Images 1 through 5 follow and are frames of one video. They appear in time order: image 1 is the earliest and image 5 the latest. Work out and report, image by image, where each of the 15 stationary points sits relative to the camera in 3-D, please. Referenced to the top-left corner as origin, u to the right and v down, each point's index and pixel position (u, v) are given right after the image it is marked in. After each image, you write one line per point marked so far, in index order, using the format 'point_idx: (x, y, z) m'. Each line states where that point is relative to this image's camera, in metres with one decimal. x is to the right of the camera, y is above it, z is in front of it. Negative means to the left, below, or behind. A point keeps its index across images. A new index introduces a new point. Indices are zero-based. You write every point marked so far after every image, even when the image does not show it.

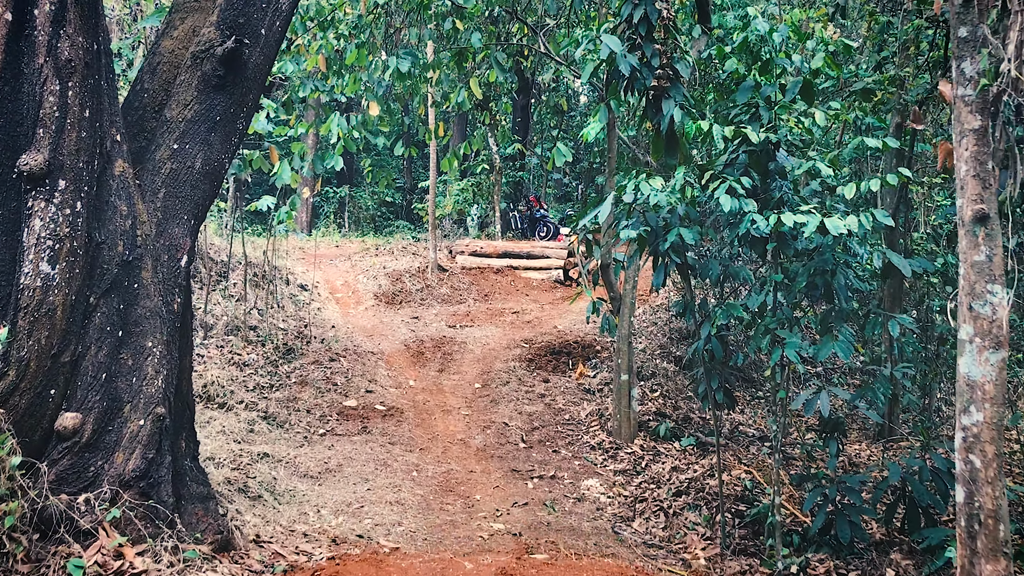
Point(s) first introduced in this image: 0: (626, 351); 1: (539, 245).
0: (+0.7, -0.4, +5.4) m
1: (+0.3, +0.5, +10.1) m
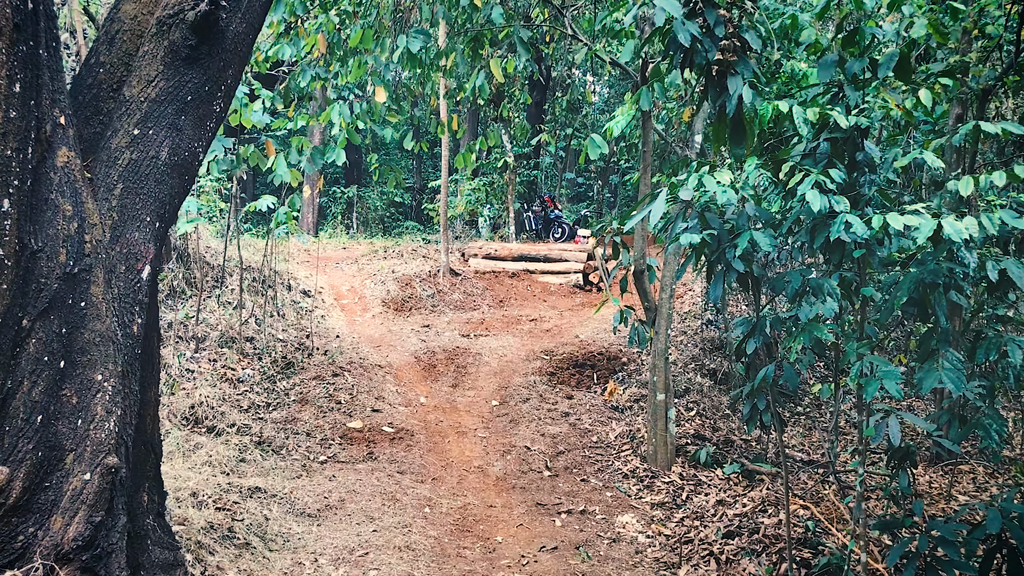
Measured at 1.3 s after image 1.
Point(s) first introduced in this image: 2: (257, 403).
0: (+0.8, -0.4, +4.8) m
1: (+0.5, +0.4, +9.5) m
2: (-1.5, -0.7, +5.1) m
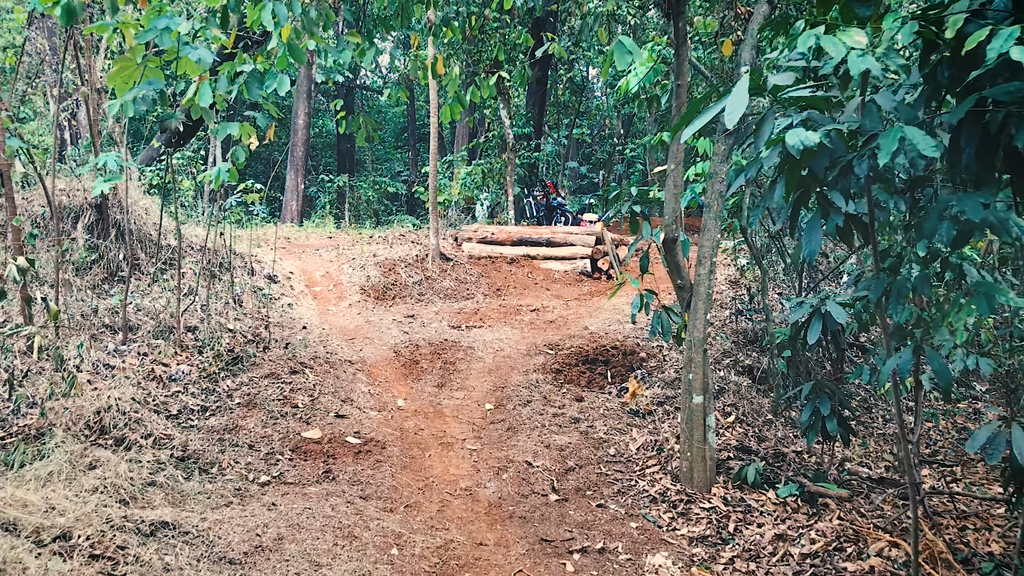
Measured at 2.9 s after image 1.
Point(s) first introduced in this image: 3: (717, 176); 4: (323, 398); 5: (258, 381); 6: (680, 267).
0: (+0.8, -0.3, +3.8) m
1: (+0.5, +0.5, +8.5) m
2: (-1.5, -0.6, +4.1) m
3: (+0.9, +0.5, +3.8) m
4: (-1.0, -0.6, +4.5) m
5: (-1.3, -0.5, +4.5) m
6: (+0.7, +0.1, +3.9) m
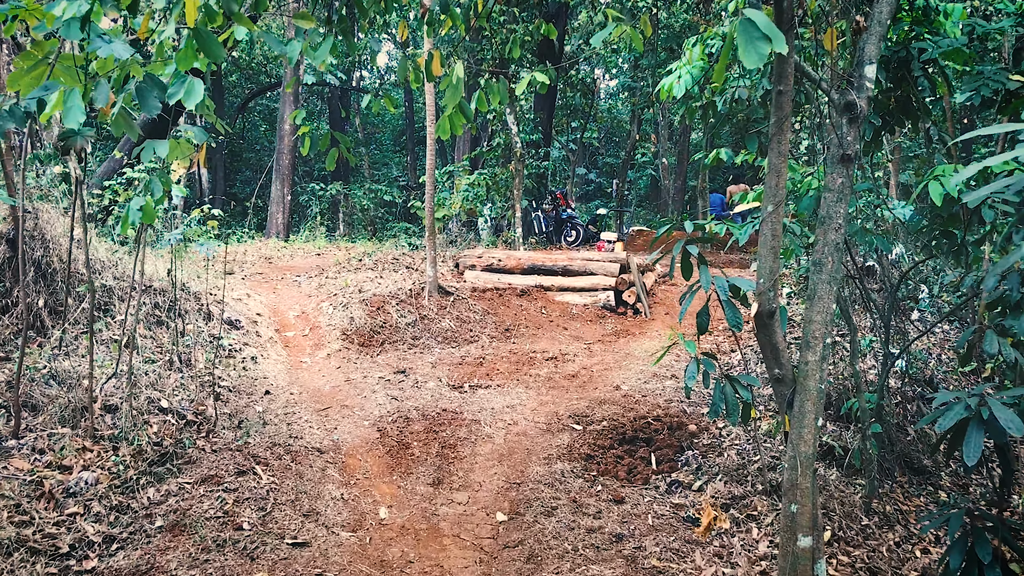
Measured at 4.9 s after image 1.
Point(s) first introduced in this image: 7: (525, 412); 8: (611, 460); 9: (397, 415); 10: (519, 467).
0: (+0.9, -0.6, +2.7) m
1: (+0.6, +0.3, +7.3) m
2: (-1.4, -0.8, +3.0) m
3: (+1.0, +0.2, +2.7) m
4: (-0.9, -0.8, +3.3) m
5: (-1.2, -0.8, +3.4) m
6: (+0.8, -0.2, +2.8) m
7: (+0.1, -0.6, +4.6) m
8: (+0.5, -0.8, +4.1) m
9: (-0.6, -0.6, +4.4) m
10: (0.0, -0.8, +4.0) m
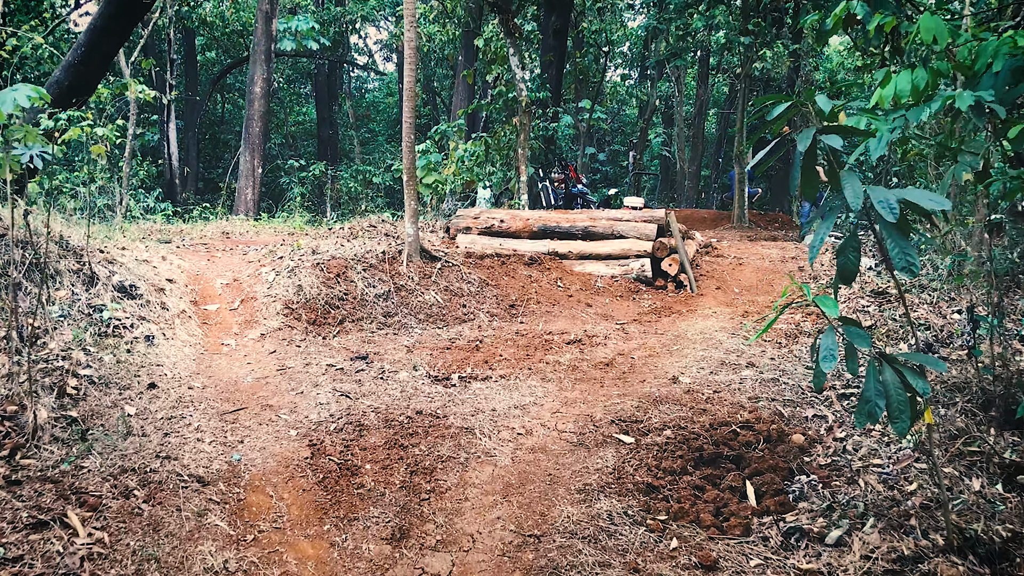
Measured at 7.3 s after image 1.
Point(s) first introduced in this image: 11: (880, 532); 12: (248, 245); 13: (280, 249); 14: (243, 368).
0: (+0.9, -0.4, +1.1) m
1: (+0.6, +0.5, +5.8) m
2: (-1.4, -0.6, +1.4) m
3: (+1.0, +0.4, +1.1) m
4: (-0.8, -0.6, +1.8) m
5: (-1.2, -0.5, +1.8) m
6: (+0.9, 0.0, +1.2) m
7: (+0.1, -0.4, +3.1) m
8: (+0.5, -0.6, +2.6) m
9: (-0.5, -0.4, +2.9) m
10: (+0.1, -0.6, +2.4) m
11: (+1.0, -0.6, +2.3) m
12: (-2.1, +0.4, +7.1) m
13: (-1.5, +0.2, +5.6) m
14: (-1.0, -0.3, +3.4) m
